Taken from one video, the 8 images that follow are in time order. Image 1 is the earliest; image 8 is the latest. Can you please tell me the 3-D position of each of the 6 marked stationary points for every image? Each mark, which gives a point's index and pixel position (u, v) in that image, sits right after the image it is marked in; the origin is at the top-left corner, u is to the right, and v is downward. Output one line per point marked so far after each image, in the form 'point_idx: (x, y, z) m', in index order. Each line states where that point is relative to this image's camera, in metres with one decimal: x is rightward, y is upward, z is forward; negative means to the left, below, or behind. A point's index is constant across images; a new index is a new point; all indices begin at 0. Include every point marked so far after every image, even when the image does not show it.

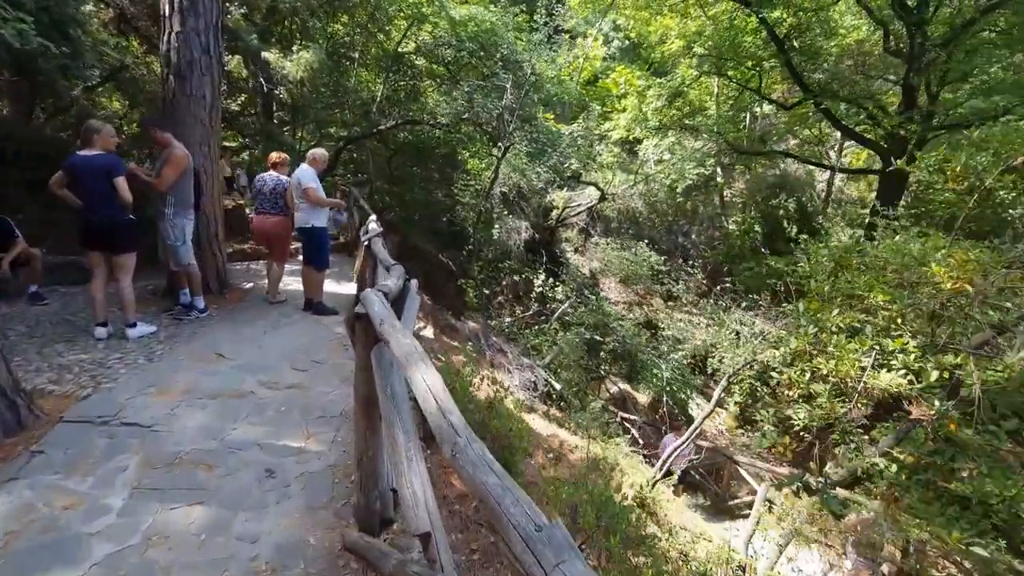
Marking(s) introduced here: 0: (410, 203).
0: (-2.1, +1.7, +10.1) m
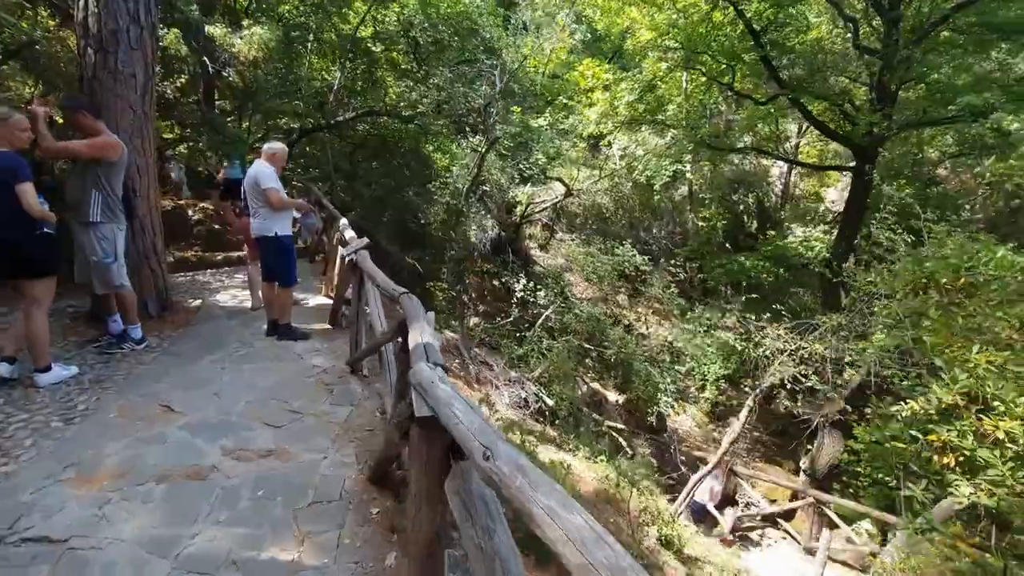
0: (-2.7, +1.7, +9.4) m
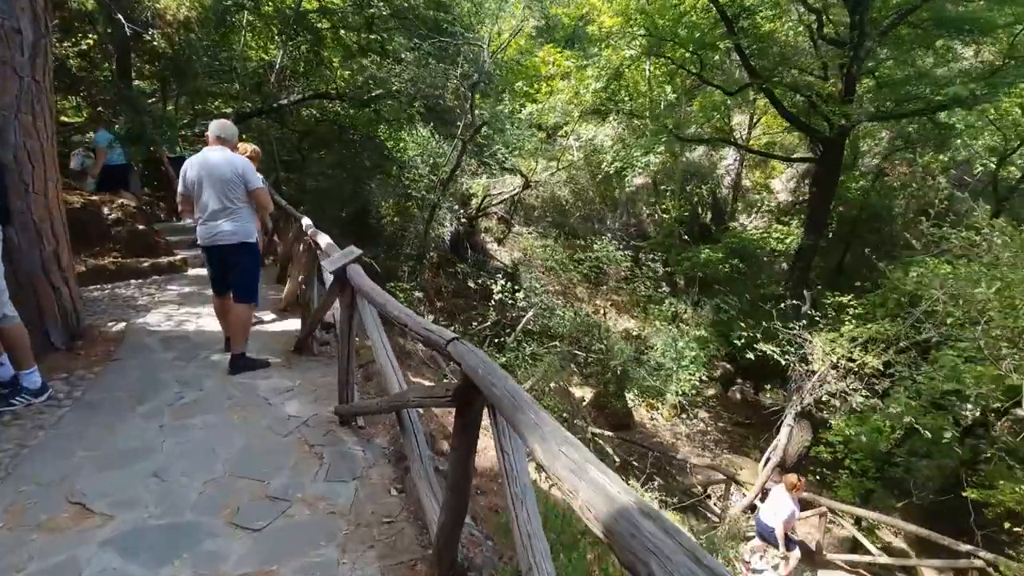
0: (-3.3, +1.6, +8.6) m
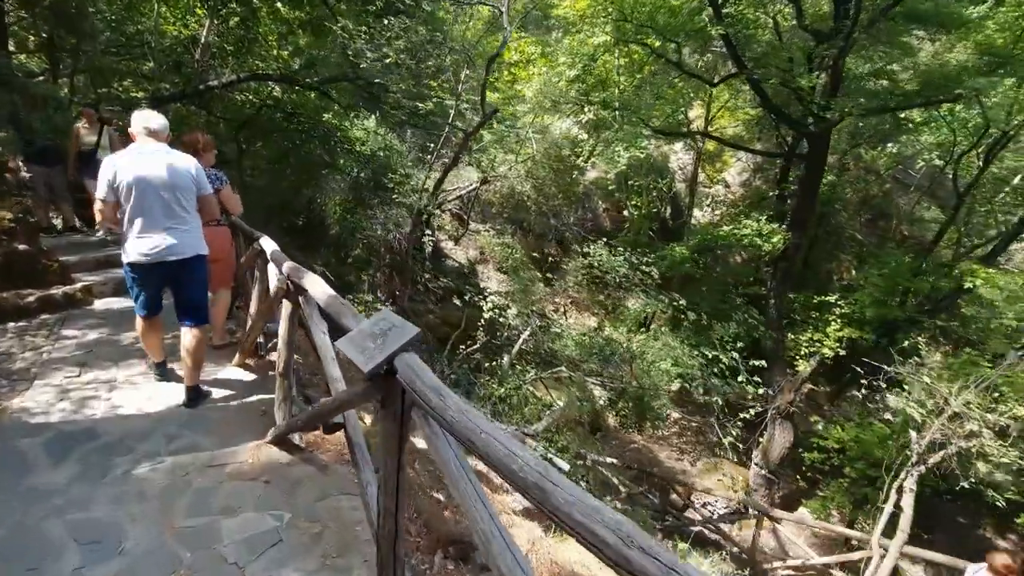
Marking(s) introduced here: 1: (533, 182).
0: (-3.8, +1.4, +7.4) m
1: (+0.5, +2.4, +11.4) m
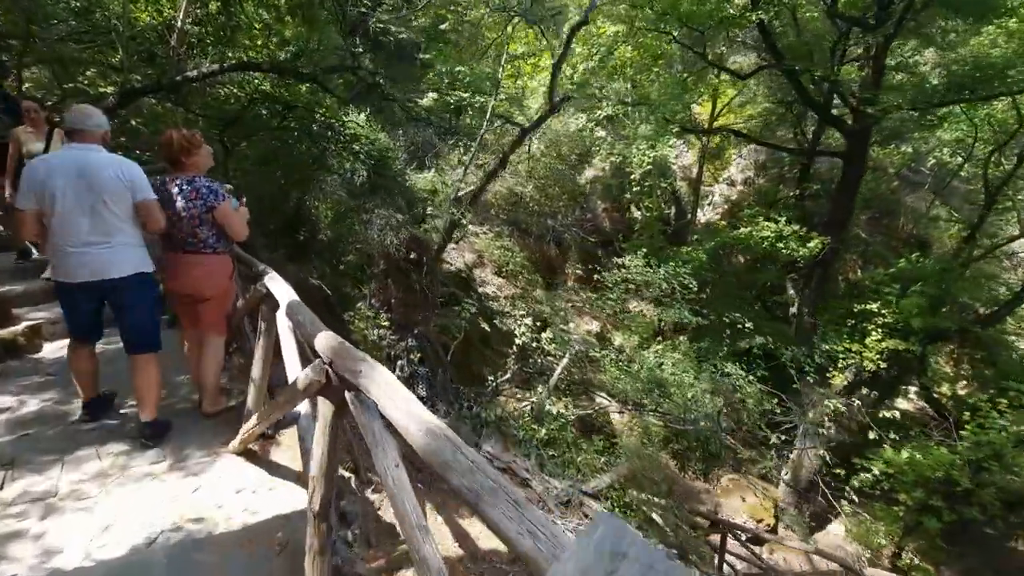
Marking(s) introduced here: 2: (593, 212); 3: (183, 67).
0: (-3.6, +1.2, +6.6) m
1: (+0.6, +2.2, +10.8) m
2: (+2.1, +1.8, +12.2) m
3: (-4.0, +2.7, +6.1) m
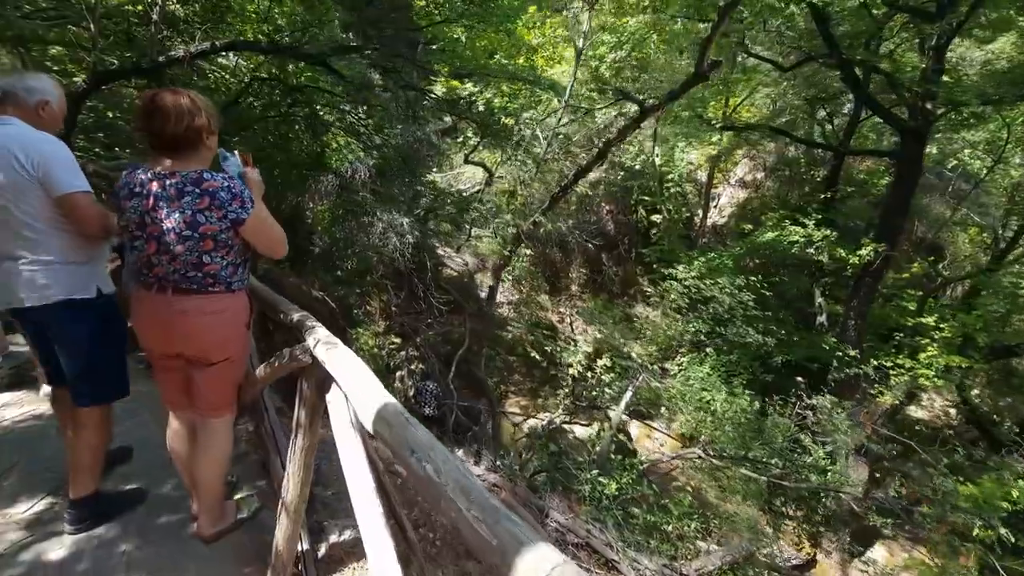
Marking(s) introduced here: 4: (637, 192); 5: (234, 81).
0: (-3.3, +1.1, +5.9) m
1: (+0.8, +2.1, +10.1) m
2: (+2.3, +1.7, +11.6) m
3: (-3.7, +2.6, +5.3) m
4: (+3.1, +2.2, +11.6) m
5: (-3.2, +2.4, +5.8) m
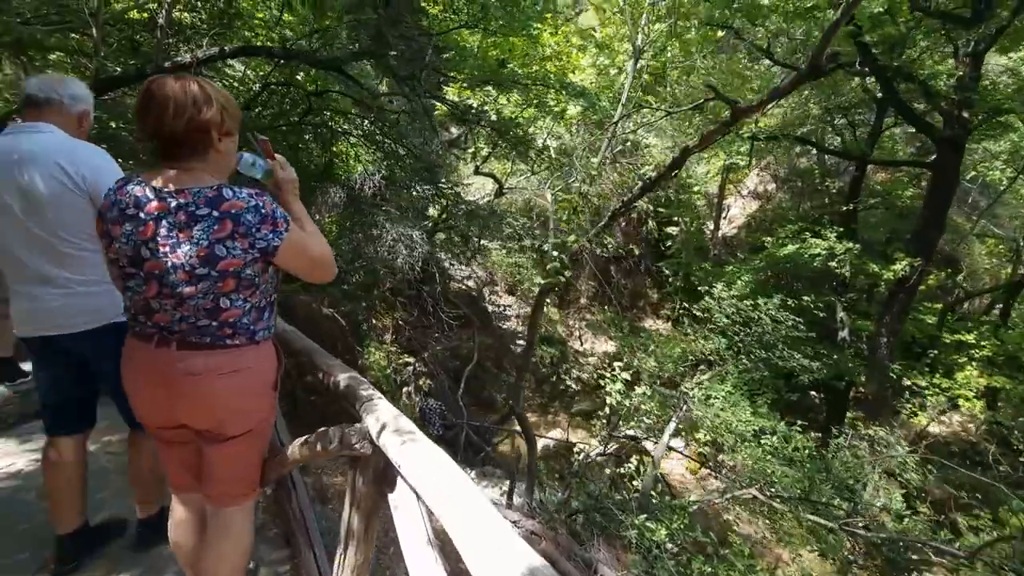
0: (-3.0, +0.9, +5.6) m
1: (+1.0, +1.8, +9.9) m
2: (+2.5, +1.4, +11.3) m
3: (-3.5, +2.4, +5.1) m
4: (+3.3, +1.9, +11.4) m
5: (-3.0, +2.2, +5.6) m
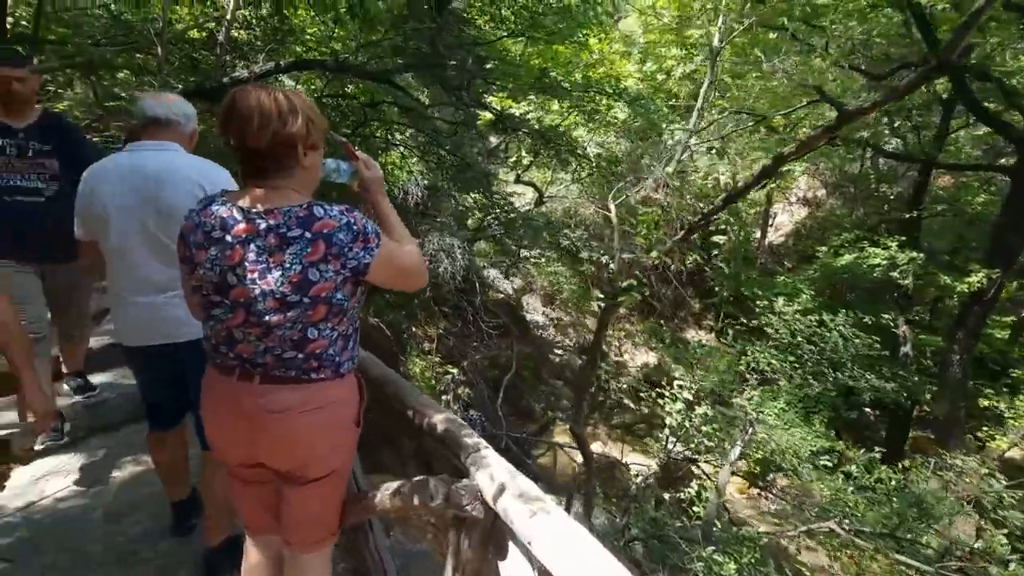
0: (-2.5, +0.8, +5.7) m
1: (+1.8, +1.6, +9.7) m
2: (+3.4, +1.1, +11.0) m
3: (-3.0, +2.3, +5.3) m
4: (+4.2, +1.7, +11.1) m
5: (-2.5, +2.1, +5.7) m
